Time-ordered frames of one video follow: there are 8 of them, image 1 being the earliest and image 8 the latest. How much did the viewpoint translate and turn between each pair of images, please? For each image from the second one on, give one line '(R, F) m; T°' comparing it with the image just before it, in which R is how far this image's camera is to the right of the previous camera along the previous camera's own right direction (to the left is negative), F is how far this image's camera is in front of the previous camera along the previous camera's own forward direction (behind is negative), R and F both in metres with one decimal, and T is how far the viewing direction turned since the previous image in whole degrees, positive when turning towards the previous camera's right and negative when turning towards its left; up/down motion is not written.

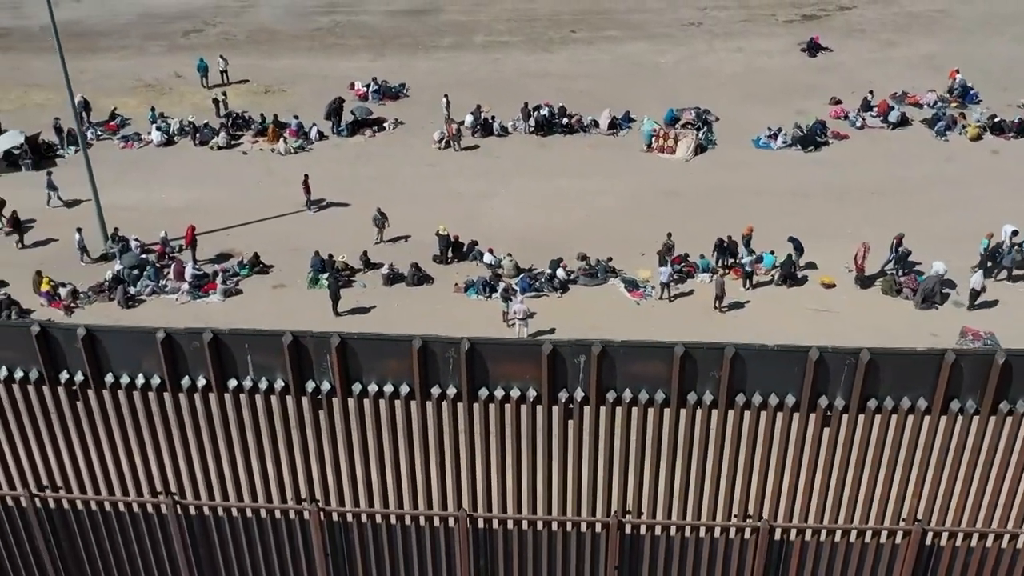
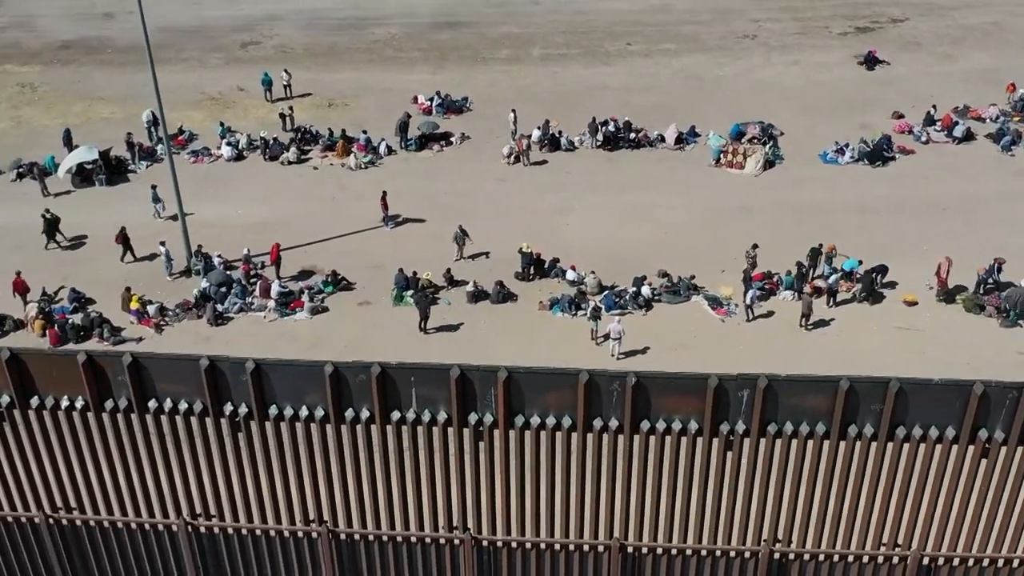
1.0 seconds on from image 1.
(-1.5, -0.2) m; 0°
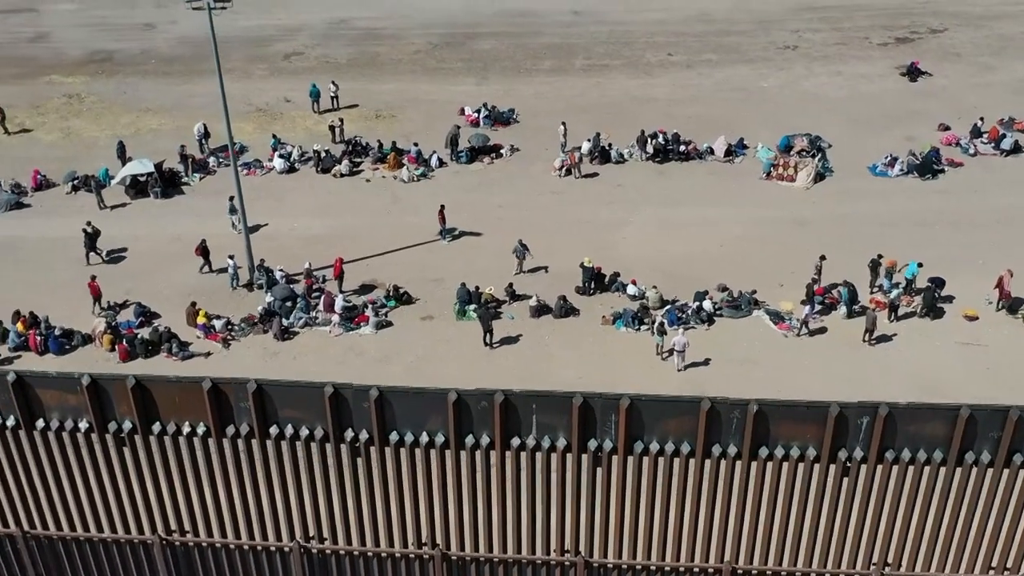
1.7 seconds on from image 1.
(-1.1, -0.2) m; 0°
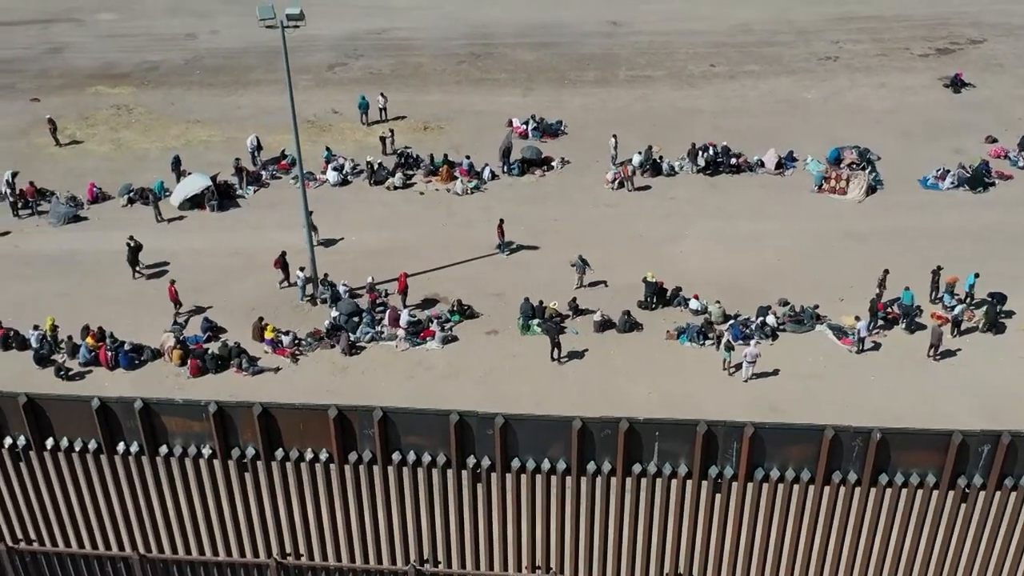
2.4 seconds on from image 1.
(-1.2, -0.2) m; 0°
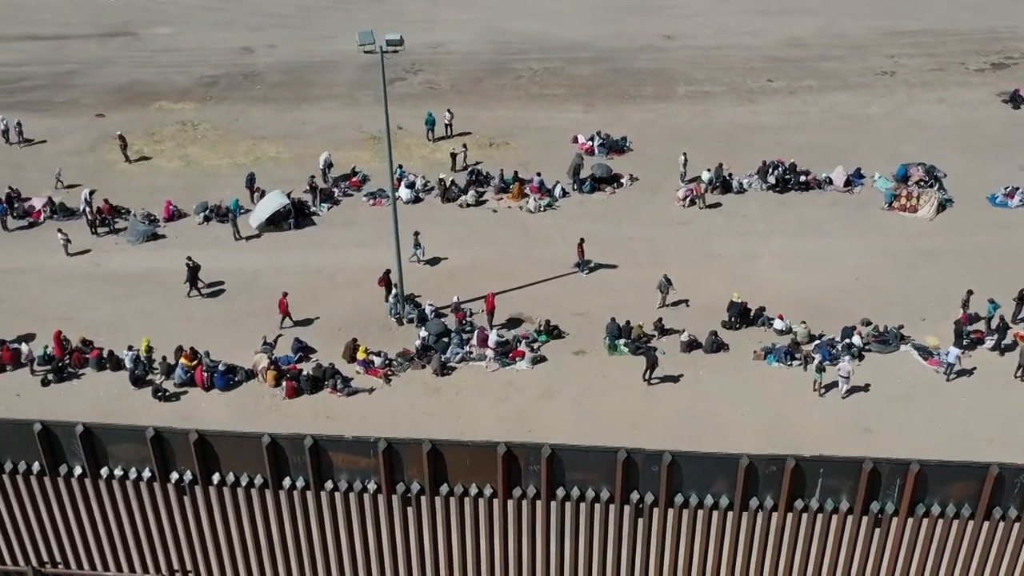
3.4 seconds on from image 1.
(-1.6, -0.2) m; 0°
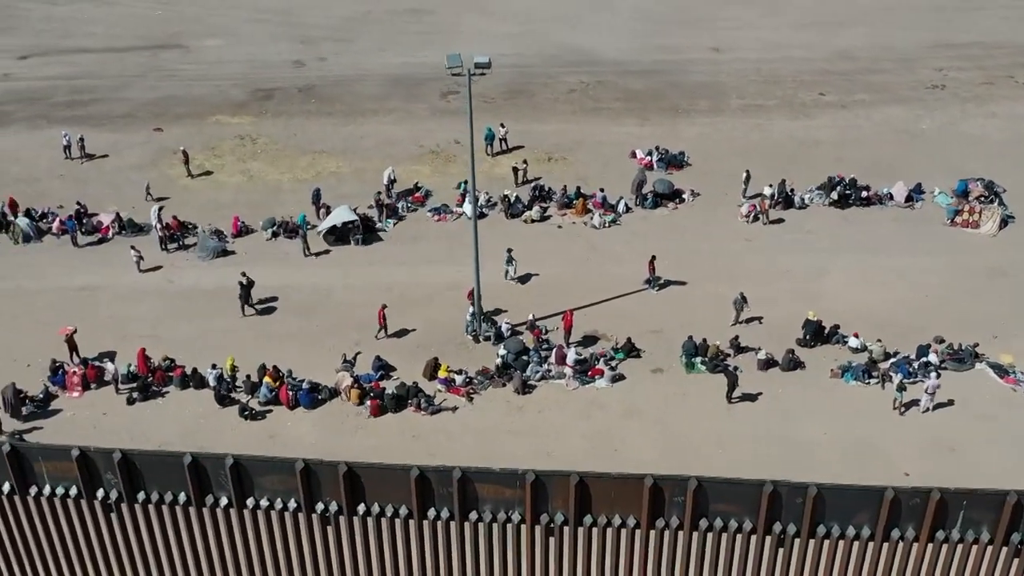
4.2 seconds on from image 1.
(-1.5, -0.2) m; 0°
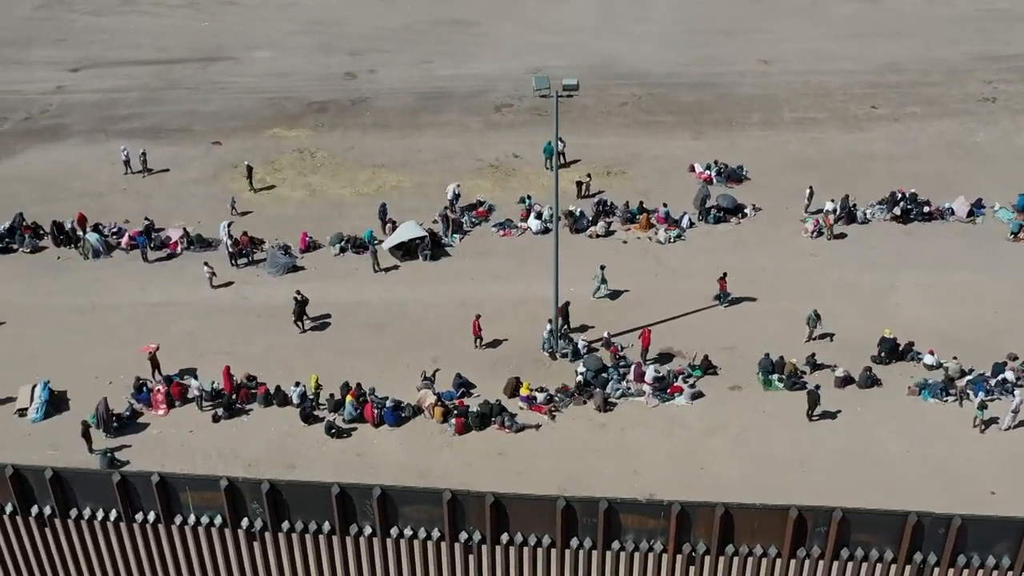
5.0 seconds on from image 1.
(-1.5, -0.2) m; 0°
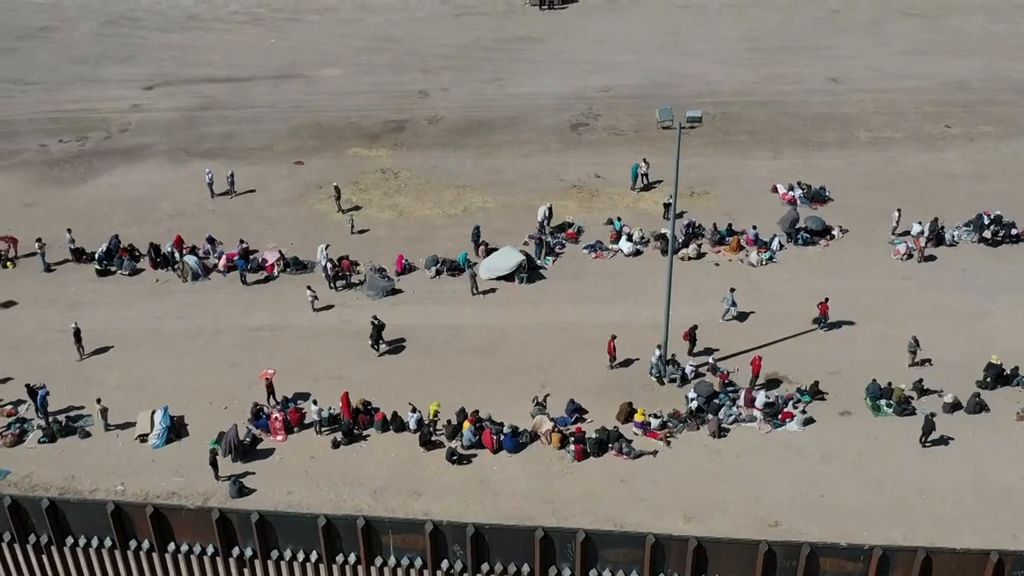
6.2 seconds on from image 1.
(-2.1, -0.3) m; 0°
